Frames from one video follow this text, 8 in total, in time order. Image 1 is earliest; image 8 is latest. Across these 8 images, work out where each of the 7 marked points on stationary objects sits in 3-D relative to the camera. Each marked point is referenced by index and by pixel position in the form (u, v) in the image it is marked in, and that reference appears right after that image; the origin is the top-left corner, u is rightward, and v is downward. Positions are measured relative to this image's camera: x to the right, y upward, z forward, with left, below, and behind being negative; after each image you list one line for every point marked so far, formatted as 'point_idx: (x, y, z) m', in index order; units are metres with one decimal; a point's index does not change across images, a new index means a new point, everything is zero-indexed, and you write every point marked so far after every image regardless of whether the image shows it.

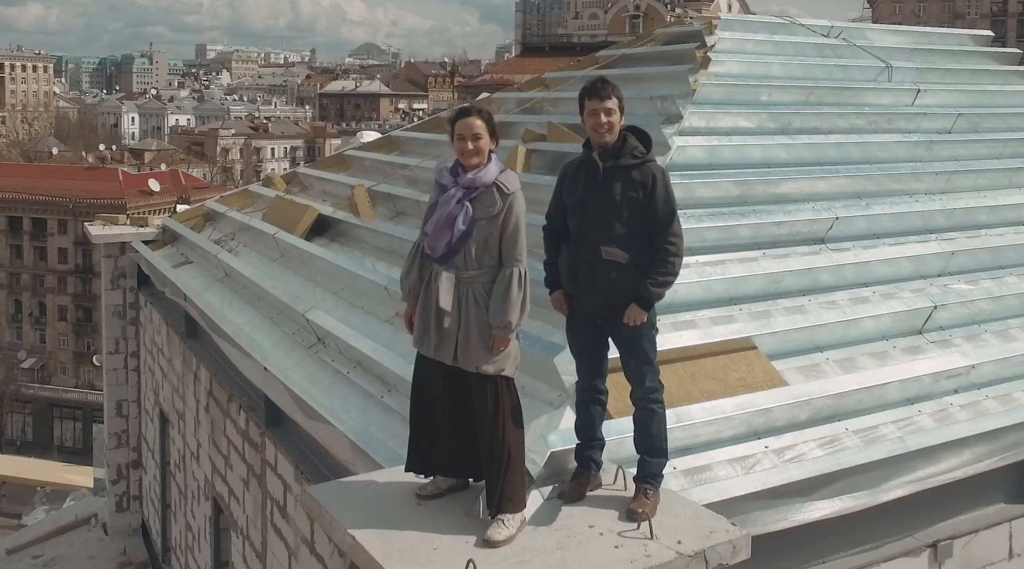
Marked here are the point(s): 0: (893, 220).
0: (+3.5, +0.6, +8.1) m
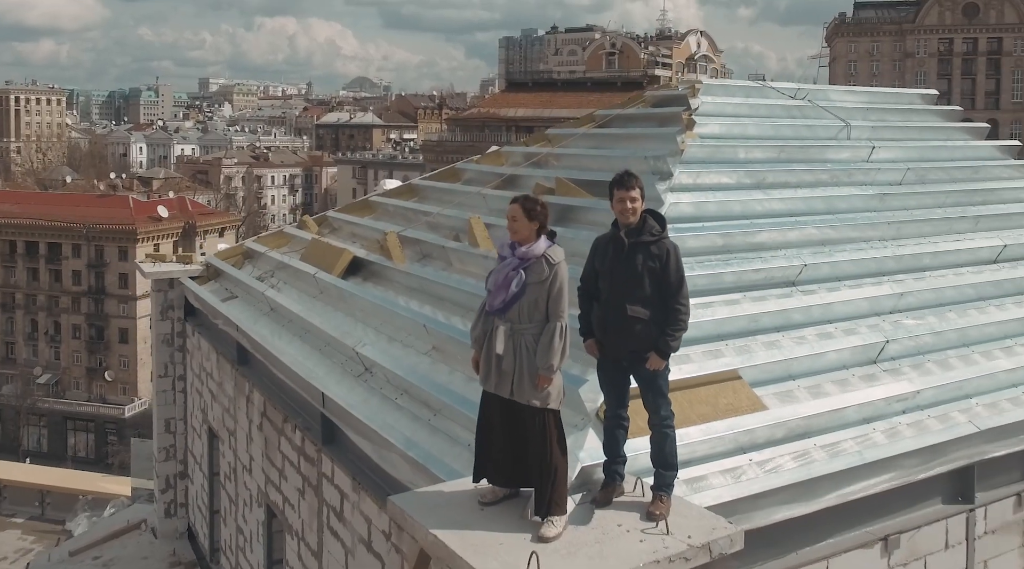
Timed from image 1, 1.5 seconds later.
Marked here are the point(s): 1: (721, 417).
0: (+3.7, +0.2, +9.6) m
1: (+1.6, -1.0, +7.1) m
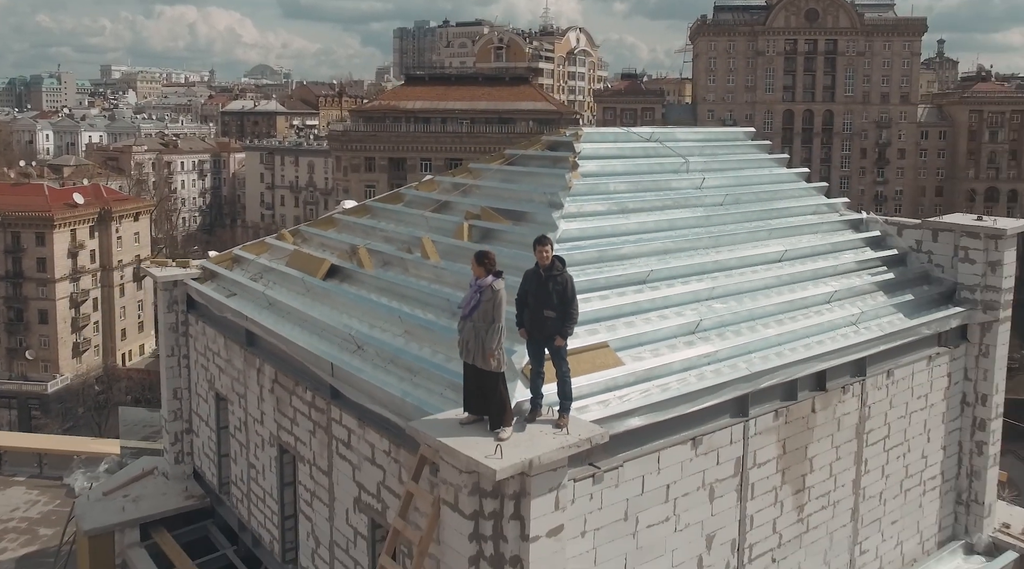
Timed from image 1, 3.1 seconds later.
0: (+2.8, +0.3, +14.5) m
1: (+1.1, -1.1, +11.8) m
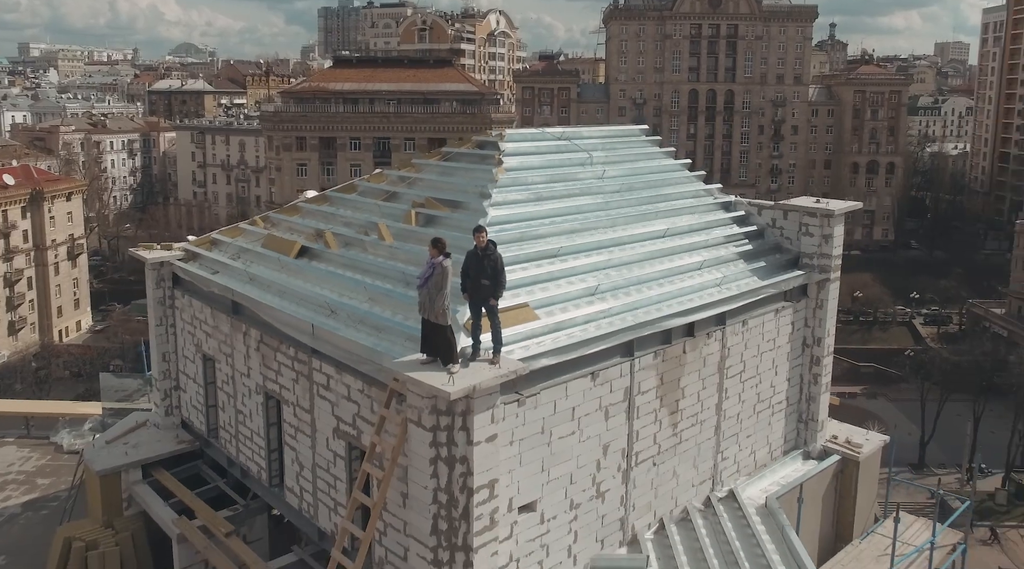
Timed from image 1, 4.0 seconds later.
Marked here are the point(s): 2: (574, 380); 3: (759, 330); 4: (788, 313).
0: (+1.6, +0.8, +18.5) m
1: (+0.1, -0.7, +15.8) m
2: (+1.1, -1.6, +15.2) m
3: (+5.3, -1.0, +19.1) m
4: (+6.1, -0.6, +19.8) m
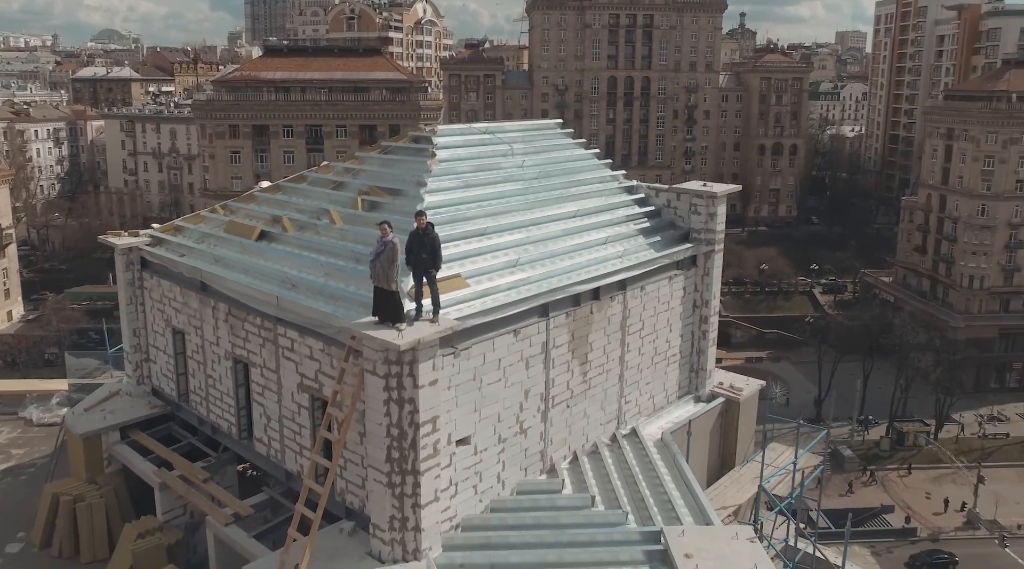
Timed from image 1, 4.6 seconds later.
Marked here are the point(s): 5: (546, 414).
0: (0.0, +1.5, +21.8) m
1: (-1.3, -0.1, +19.0) m
2: (-0.3, -1.1, +18.5) m
3: (+3.6, -0.2, +22.7) m
4: (+4.4, +0.1, +23.5) m
5: (+0.8, -2.9, +19.8) m
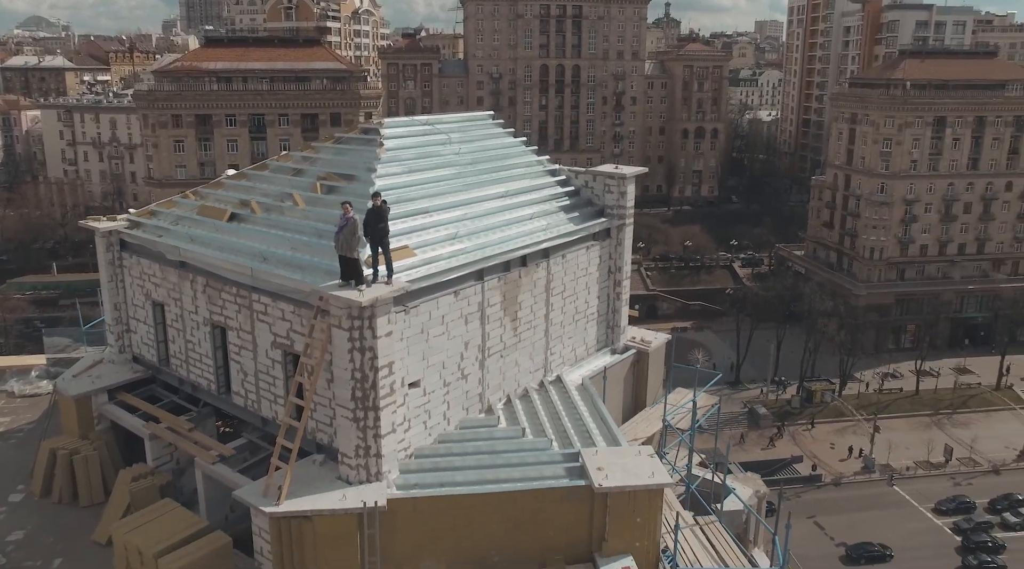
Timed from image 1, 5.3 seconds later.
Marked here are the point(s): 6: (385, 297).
0: (-1.8, +2.3, +25.5) m
1: (-2.8, +0.6, +22.6) m
2: (-1.7, -0.3, +22.2) m
3: (+1.8, +0.7, +26.7) m
4: (+2.6, +1.1, +27.5) m
5: (-0.8, -2.1, +23.6) m
6: (-2.8, -0.3, +20.1) m
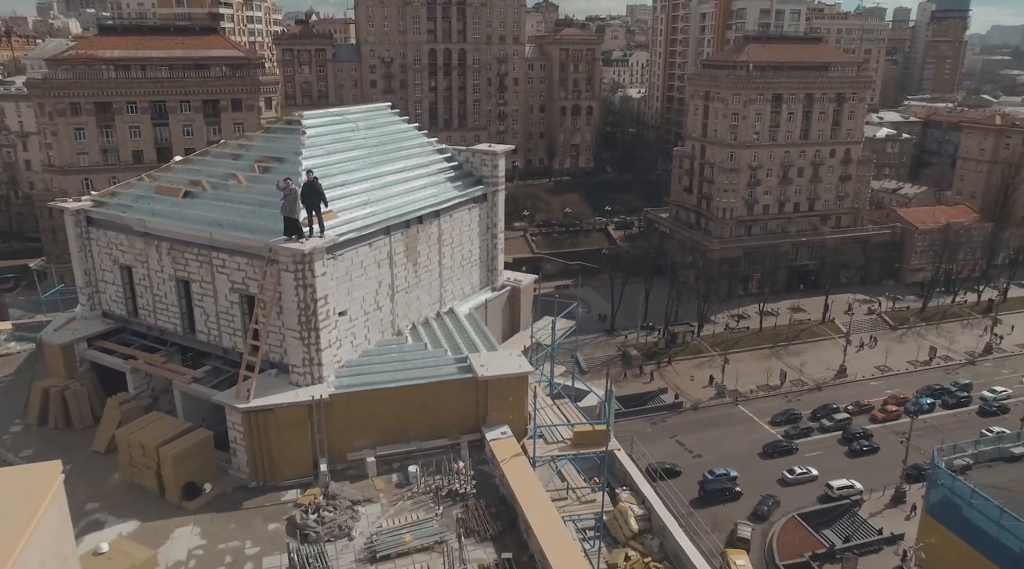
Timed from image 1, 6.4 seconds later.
0: (-5.5, +3.9, +32.7) m
1: (-6.1, +2.1, +29.8) m
2: (-5.0, +1.2, +29.5) m
3: (-2.0, +2.4, +34.3) m
4: (-1.4, +2.9, +35.2) m
5: (-4.1, -0.5, +31.1) m
6: (-5.9, +1.1, +27.3) m
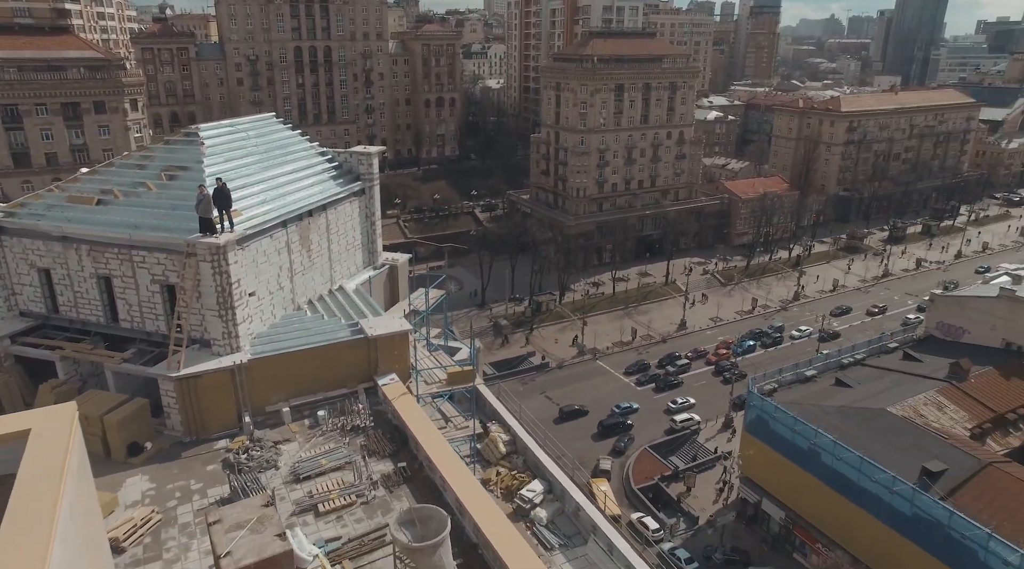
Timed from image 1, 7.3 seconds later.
0: (-11.0, +4.5, +38.4) m
1: (-11.1, +2.6, +35.5) m
2: (-9.9, +1.8, +35.4) m
3: (-7.6, +3.3, +40.5) m
4: (-7.1, +3.8, +41.4) m
5: (-9.1, +0.2, +37.0) m
6: (-10.4, +1.6, +33.1) m
